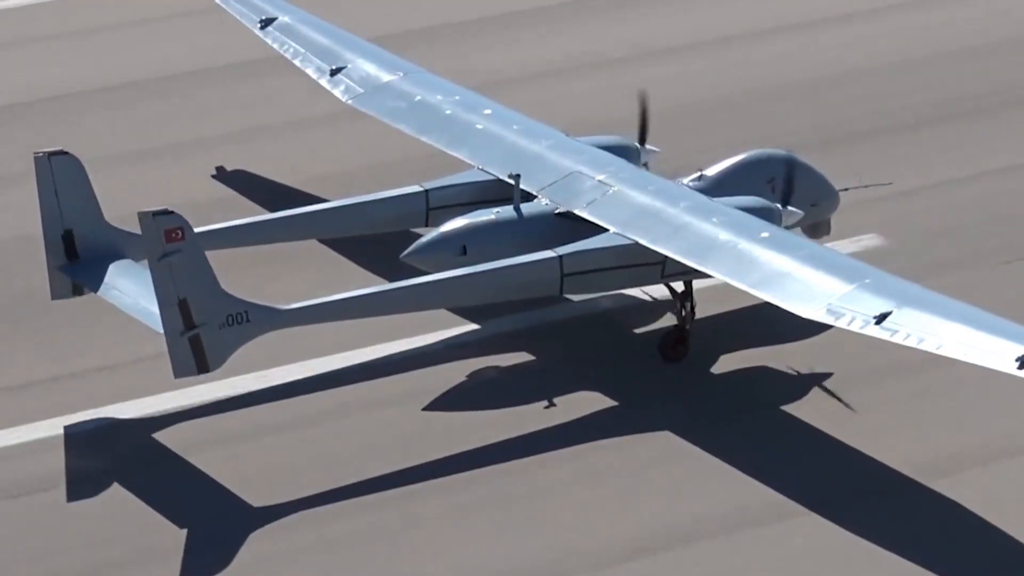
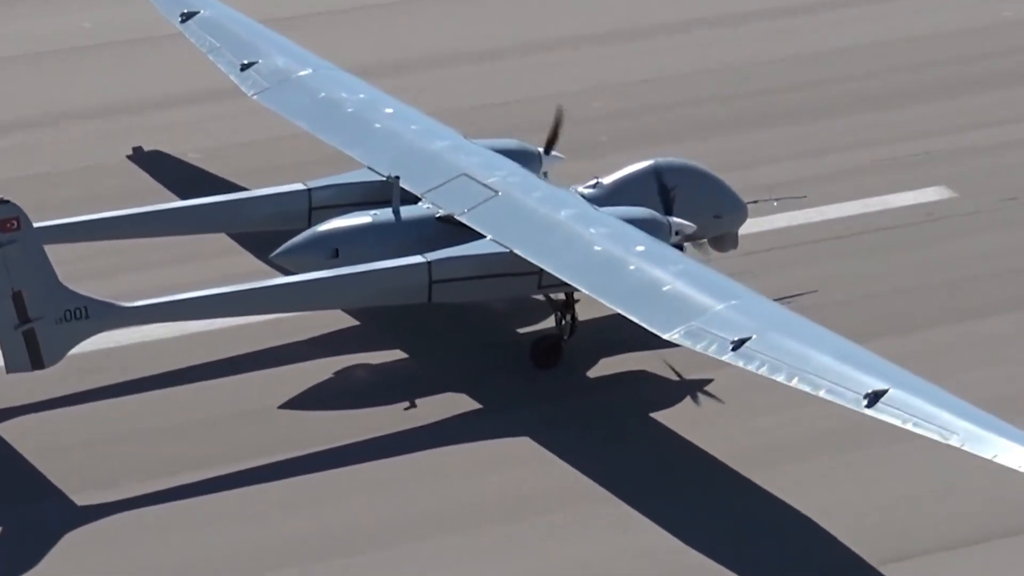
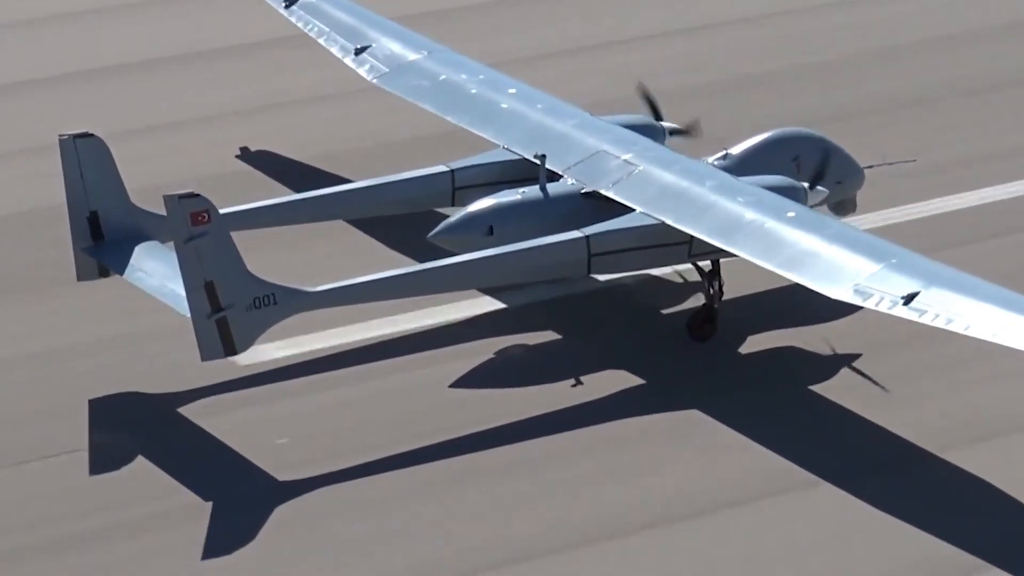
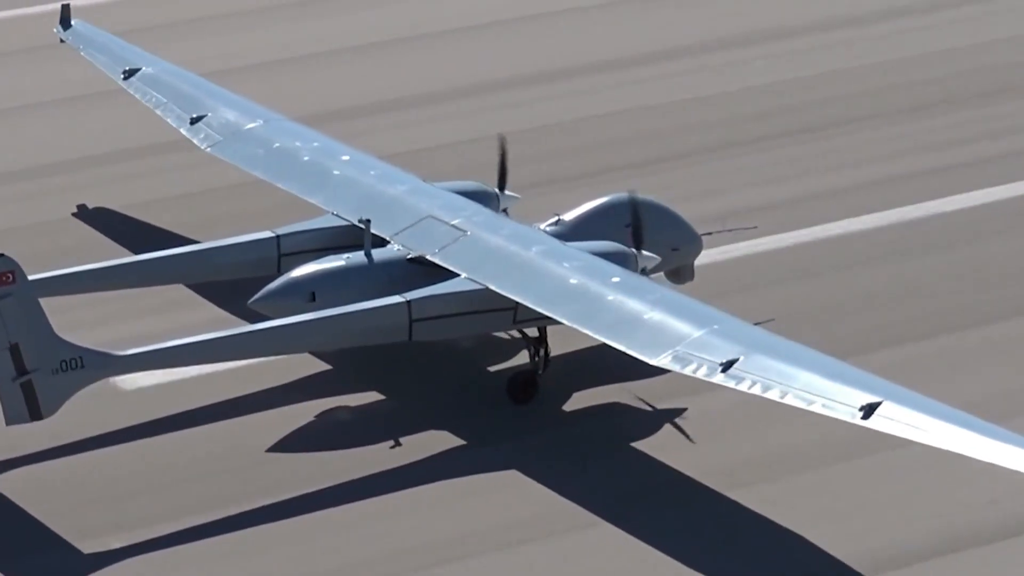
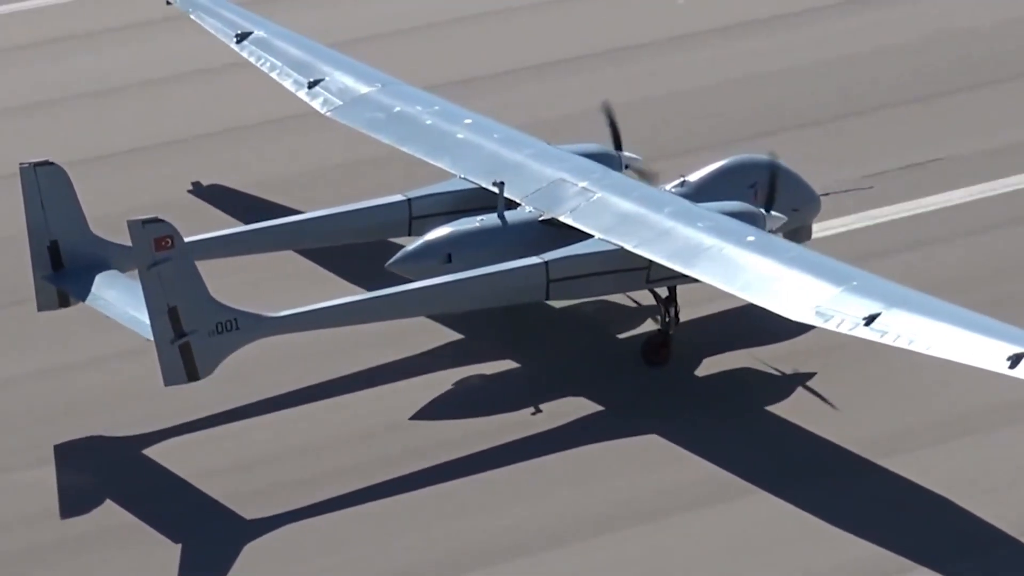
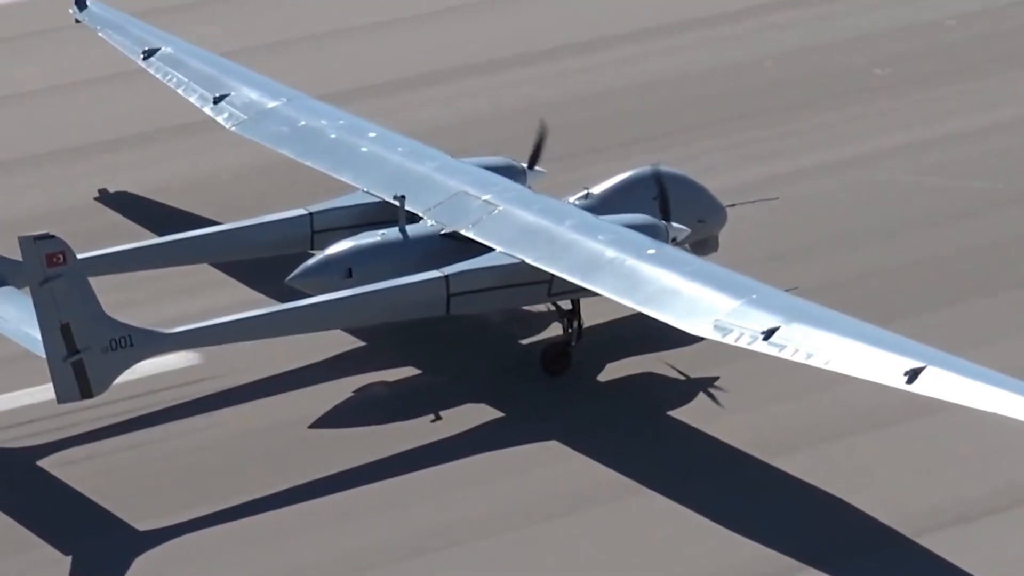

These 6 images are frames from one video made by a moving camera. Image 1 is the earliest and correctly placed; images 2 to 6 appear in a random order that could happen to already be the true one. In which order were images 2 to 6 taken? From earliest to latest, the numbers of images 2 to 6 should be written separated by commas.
3, 5, 6, 4, 2
